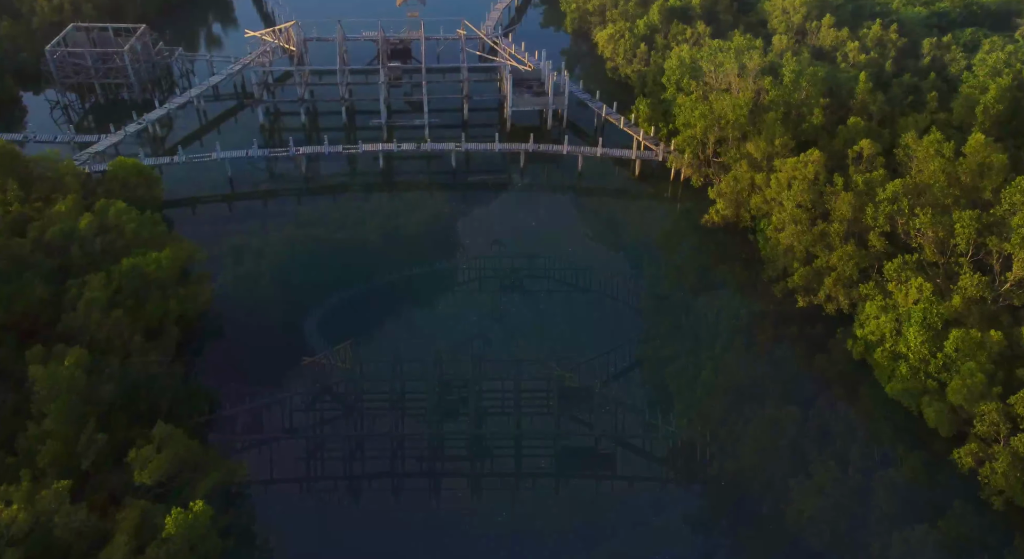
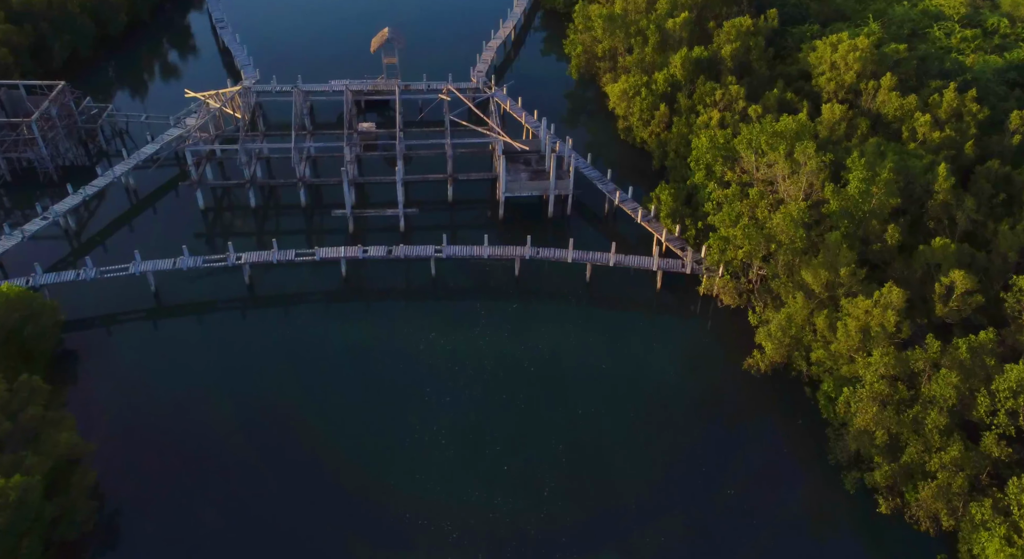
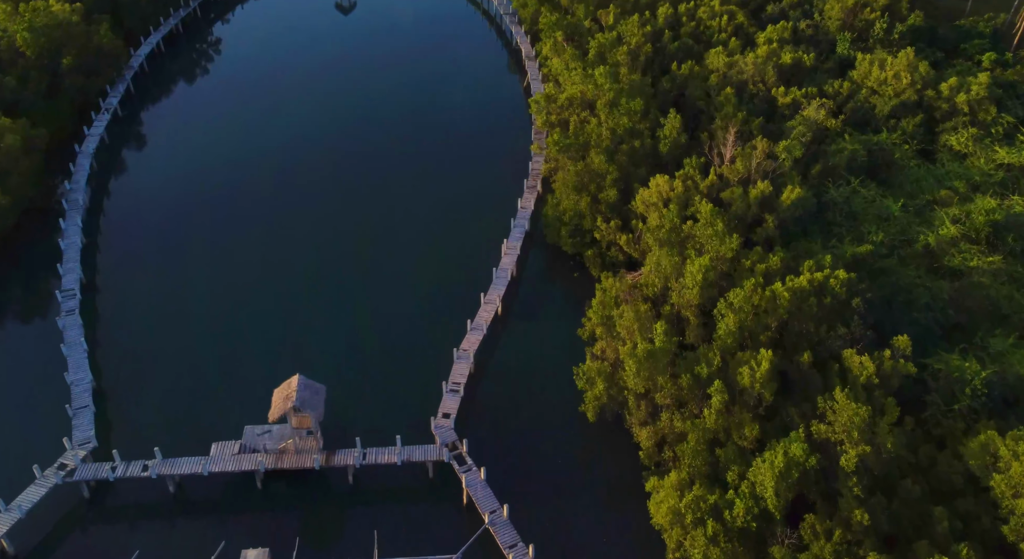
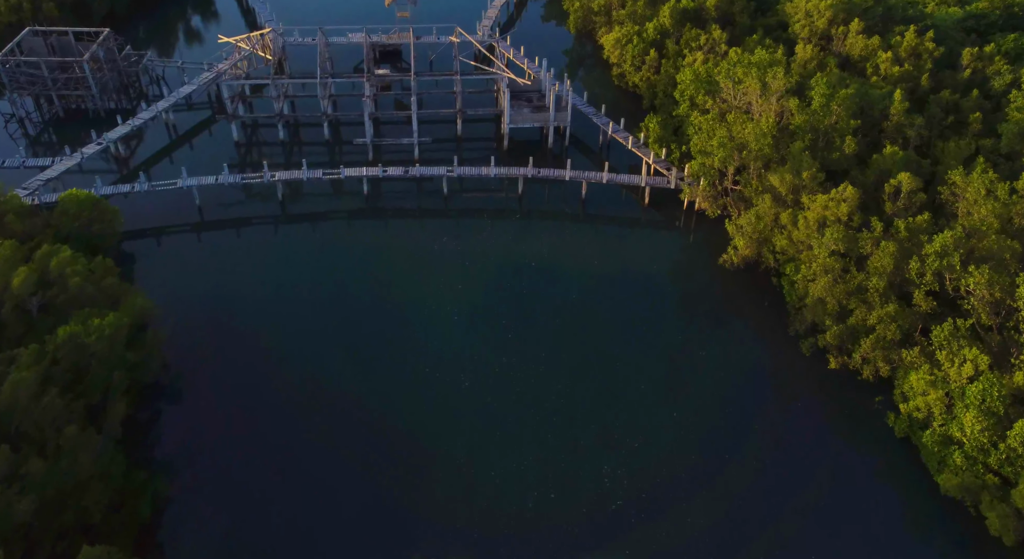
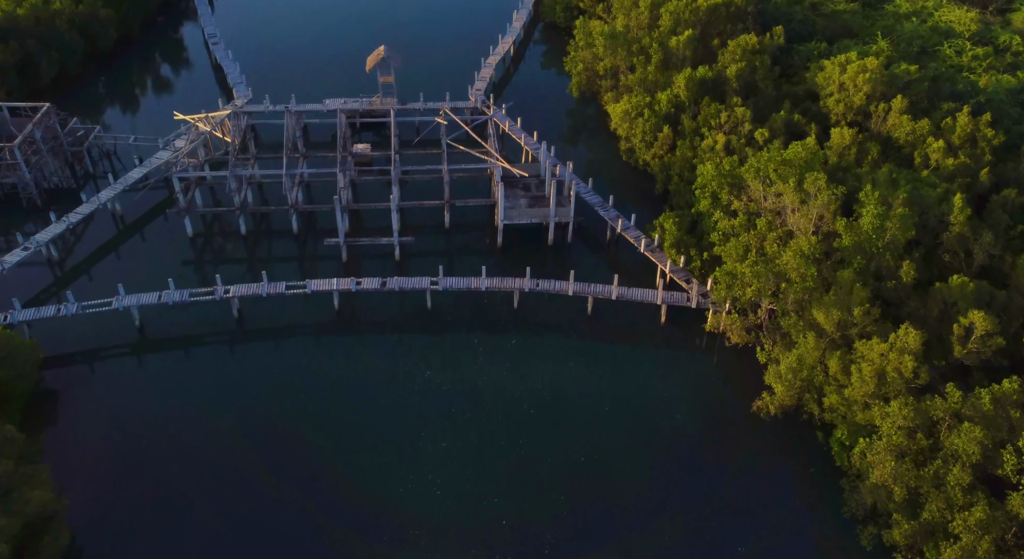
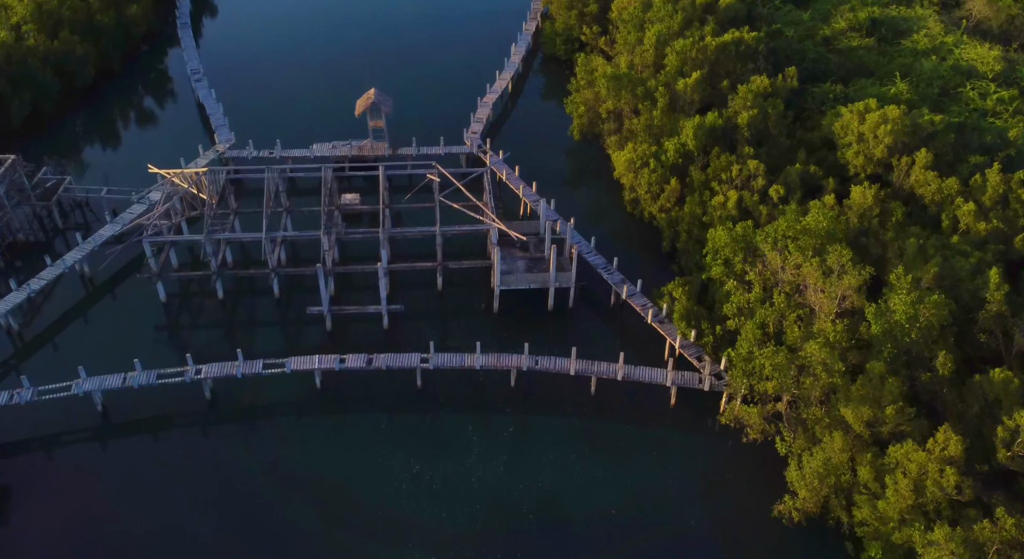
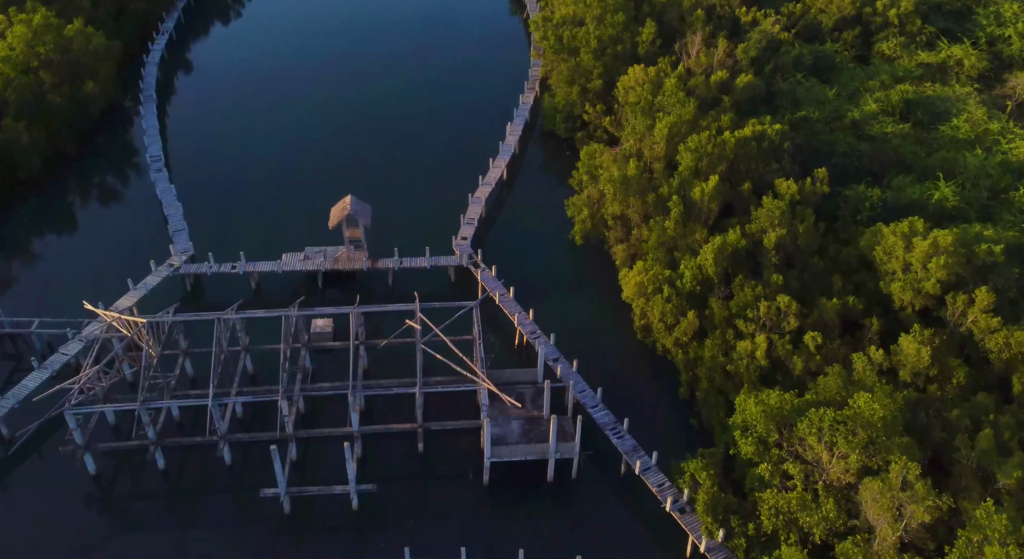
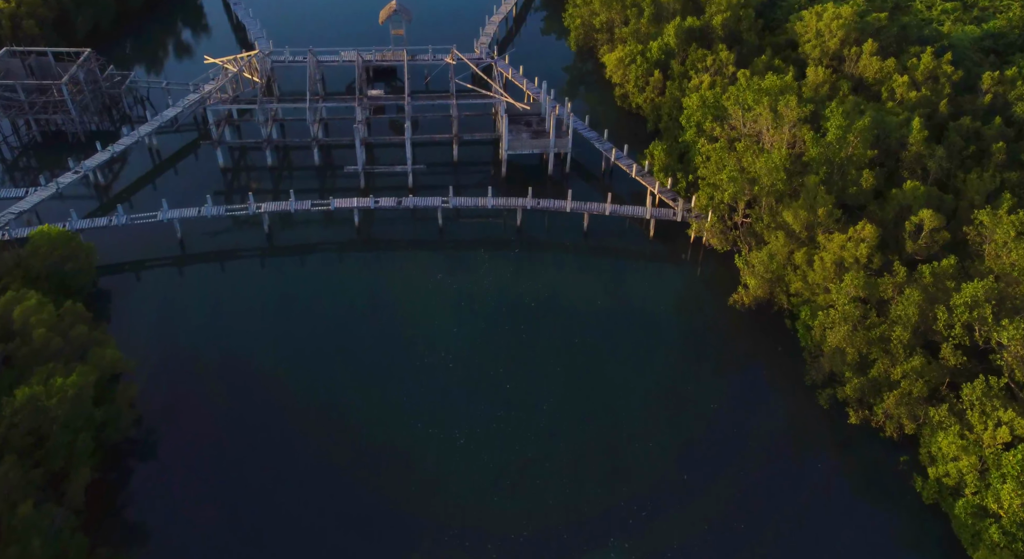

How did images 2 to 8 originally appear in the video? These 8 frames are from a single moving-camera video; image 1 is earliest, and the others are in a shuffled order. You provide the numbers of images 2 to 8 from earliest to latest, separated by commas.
4, 8, 2, 5, 6, 7, 3
